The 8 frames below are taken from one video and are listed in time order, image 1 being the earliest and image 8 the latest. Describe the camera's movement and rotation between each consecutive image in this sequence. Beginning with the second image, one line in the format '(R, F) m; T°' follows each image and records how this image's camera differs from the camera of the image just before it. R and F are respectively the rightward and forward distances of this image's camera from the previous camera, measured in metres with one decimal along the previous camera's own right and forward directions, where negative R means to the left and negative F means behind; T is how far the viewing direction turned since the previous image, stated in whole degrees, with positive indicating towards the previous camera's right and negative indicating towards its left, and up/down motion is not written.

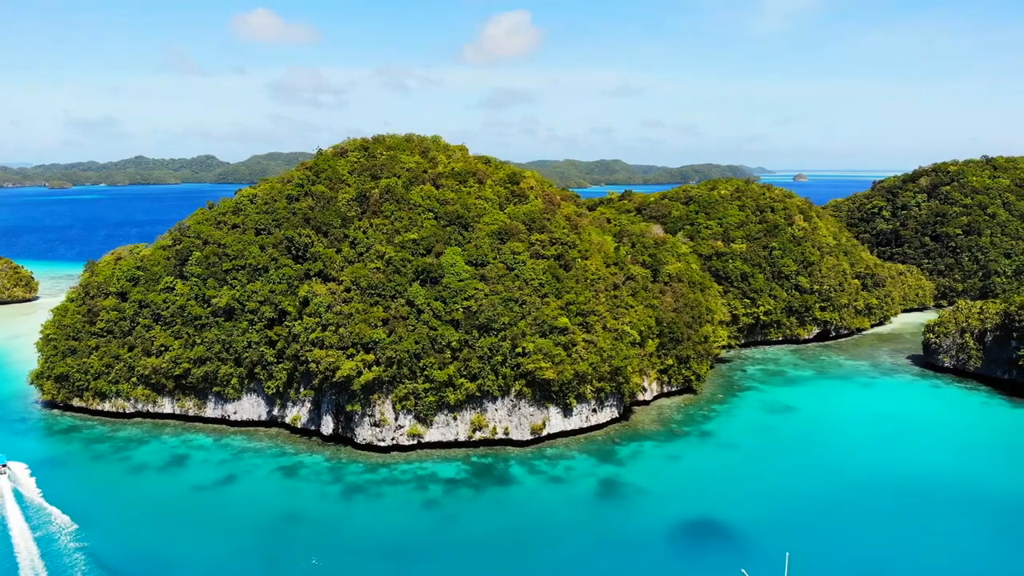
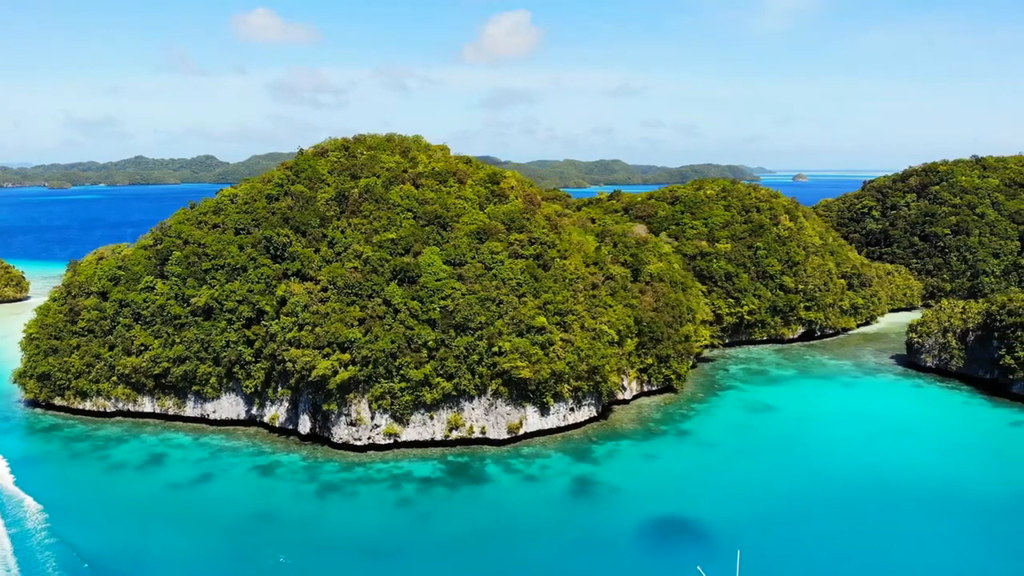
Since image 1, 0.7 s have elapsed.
(+1.3, -0.1) m; 0°
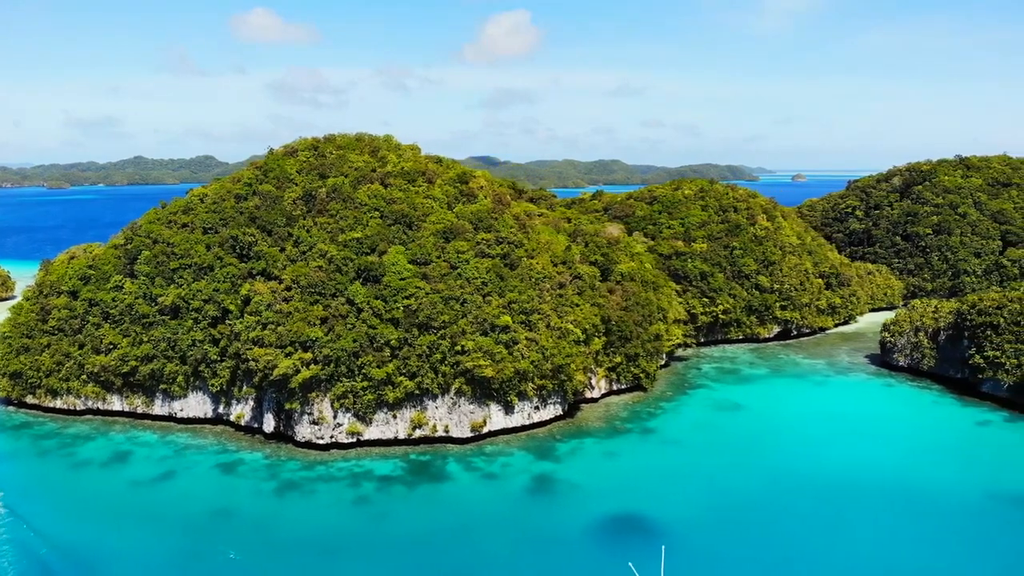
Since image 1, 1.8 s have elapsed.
(+2.0, -0.1) m; 0°
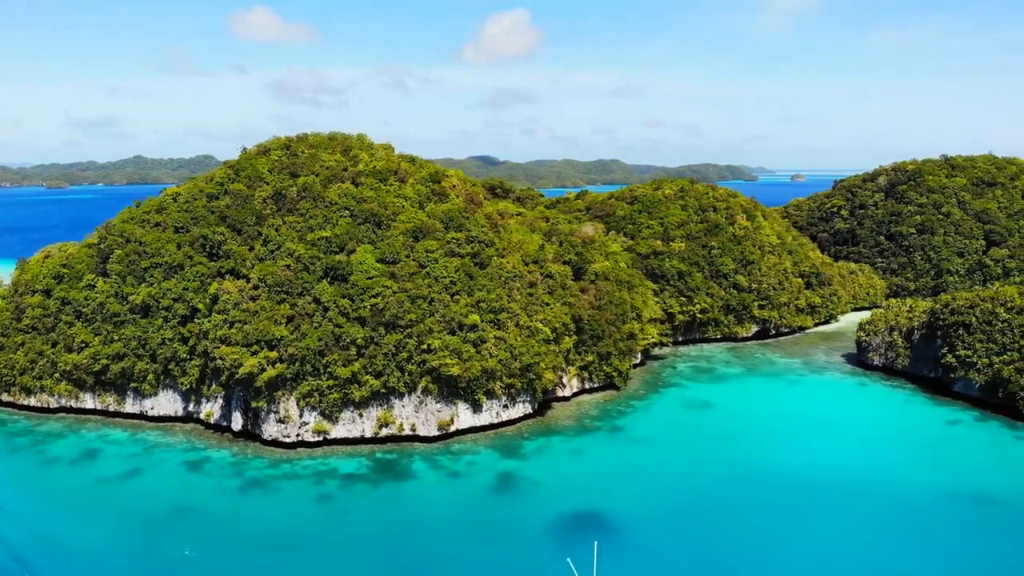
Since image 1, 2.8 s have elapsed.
(+1.9, -0.1) m; 0°
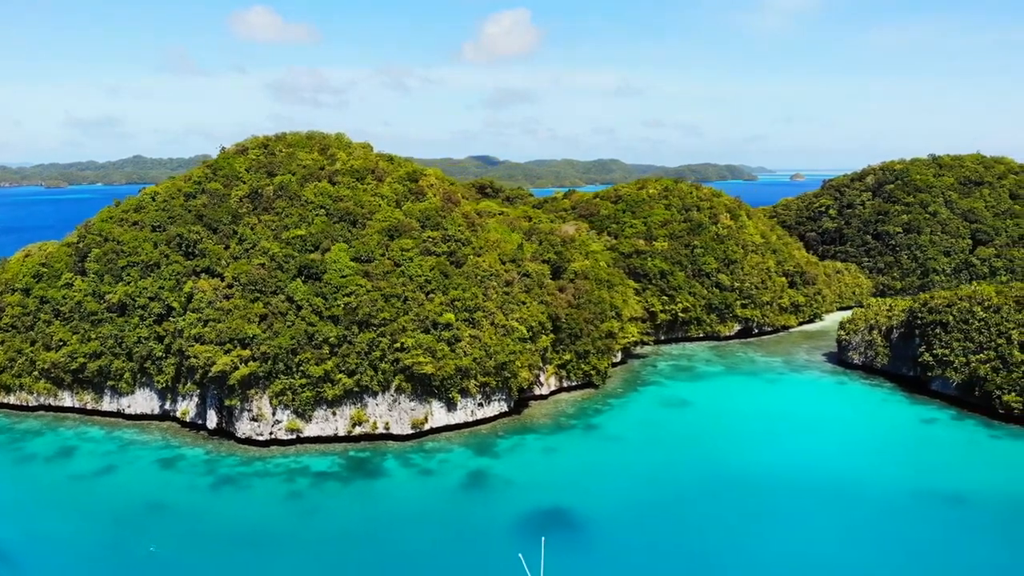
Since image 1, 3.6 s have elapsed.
(+1.5, -0.1) m; 0°
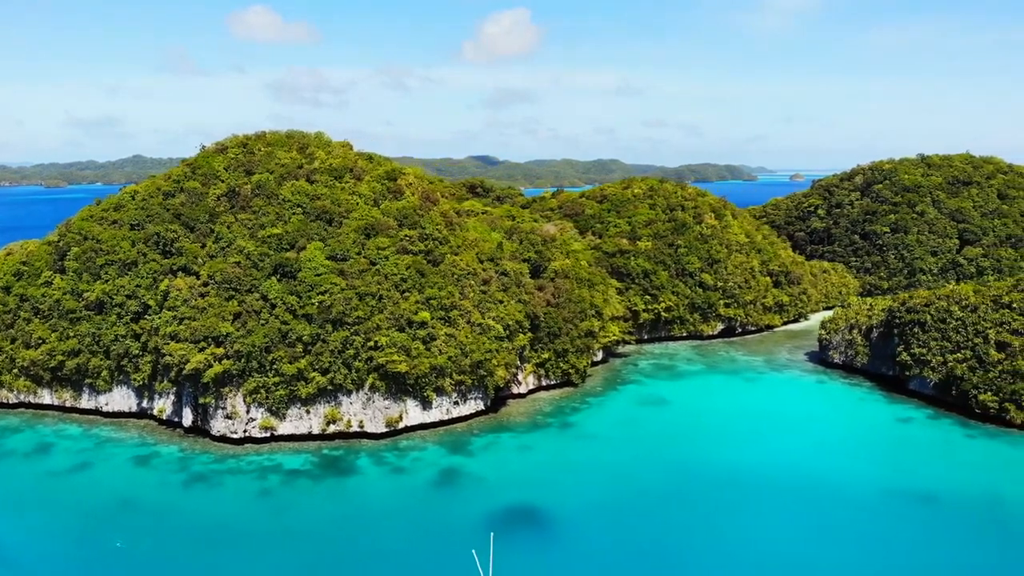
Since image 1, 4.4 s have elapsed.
(+1.4, -0.1) m; 0°
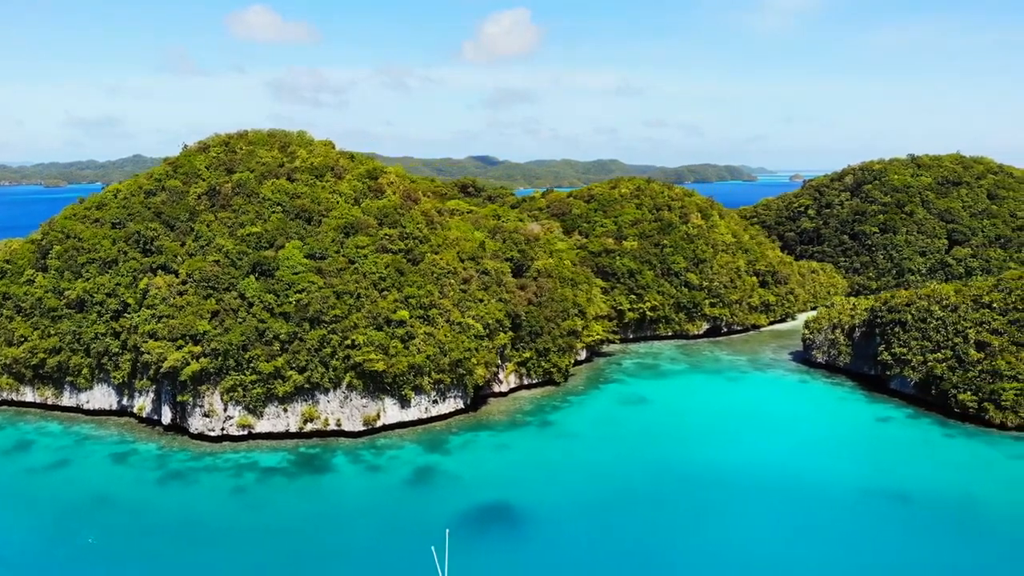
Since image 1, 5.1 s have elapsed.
(+1.2, -0.1) m; 0°
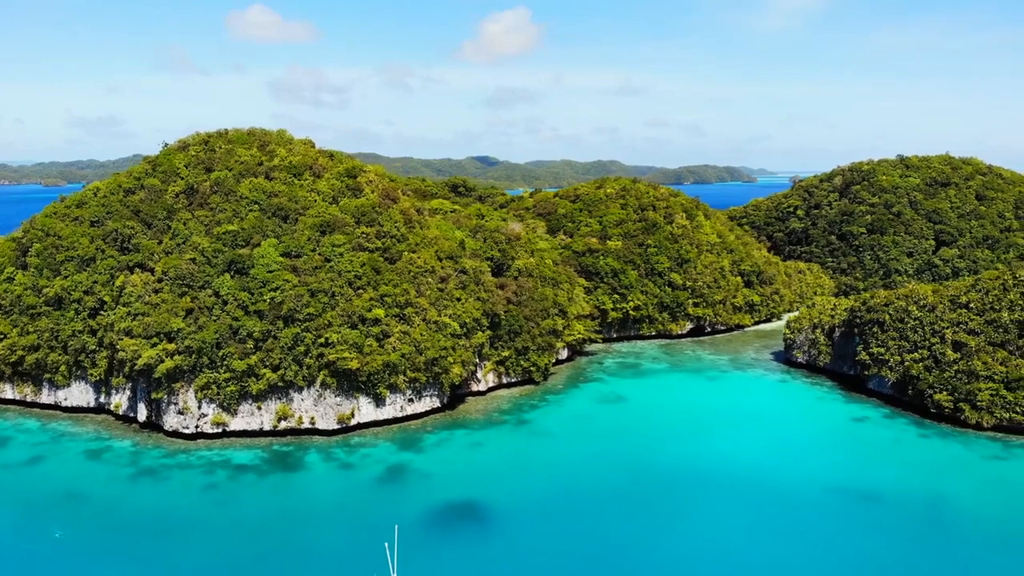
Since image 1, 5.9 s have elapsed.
(+1.4, -0.1) m; 0°
